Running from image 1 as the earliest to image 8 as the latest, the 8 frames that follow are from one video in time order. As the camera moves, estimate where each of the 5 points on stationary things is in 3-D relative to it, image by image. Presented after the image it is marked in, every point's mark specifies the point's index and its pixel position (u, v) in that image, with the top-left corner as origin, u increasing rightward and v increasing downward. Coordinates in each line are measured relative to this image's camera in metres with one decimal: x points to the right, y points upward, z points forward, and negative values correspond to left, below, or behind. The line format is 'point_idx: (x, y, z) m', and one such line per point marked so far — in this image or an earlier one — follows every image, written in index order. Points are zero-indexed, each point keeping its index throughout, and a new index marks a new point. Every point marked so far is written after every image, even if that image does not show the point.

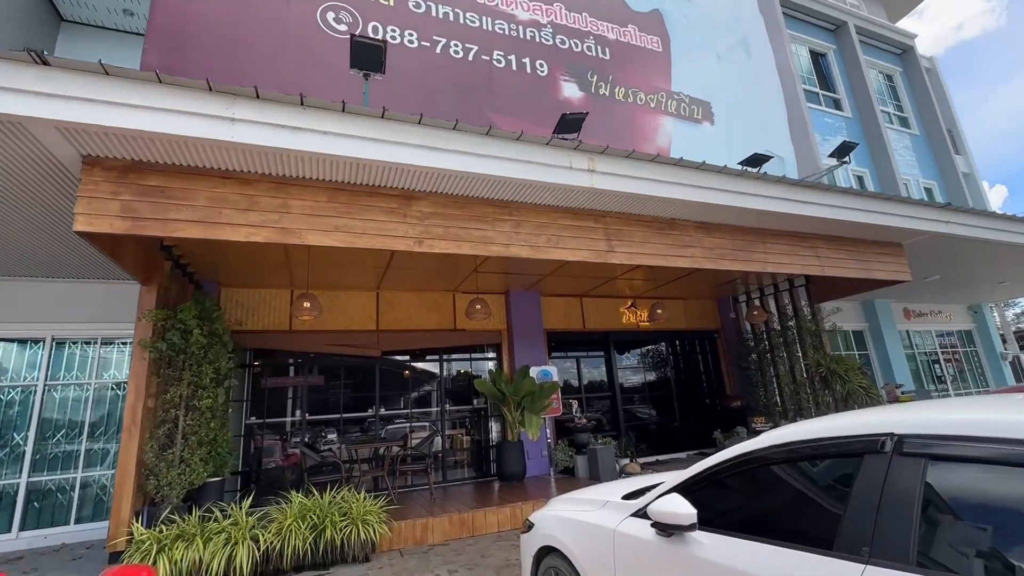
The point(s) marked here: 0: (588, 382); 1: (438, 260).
0: (+1.4, -1.7, +8.4) m
1: (-1.0, +0.4, +6.2) m
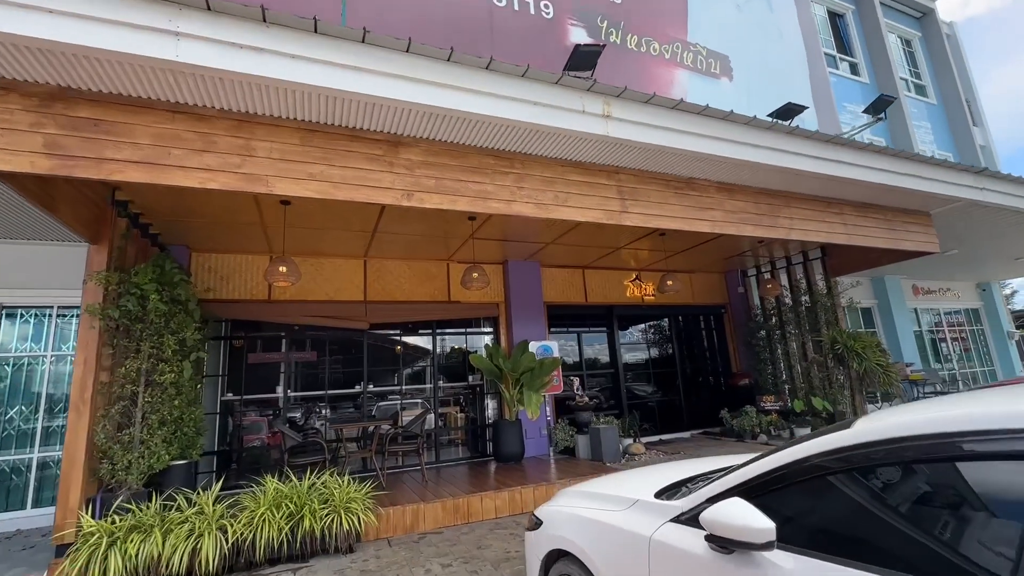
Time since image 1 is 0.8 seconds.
0: (+1.3, -1.2, +8.0) m
1: (-1.0, +0.8, +5.6) m
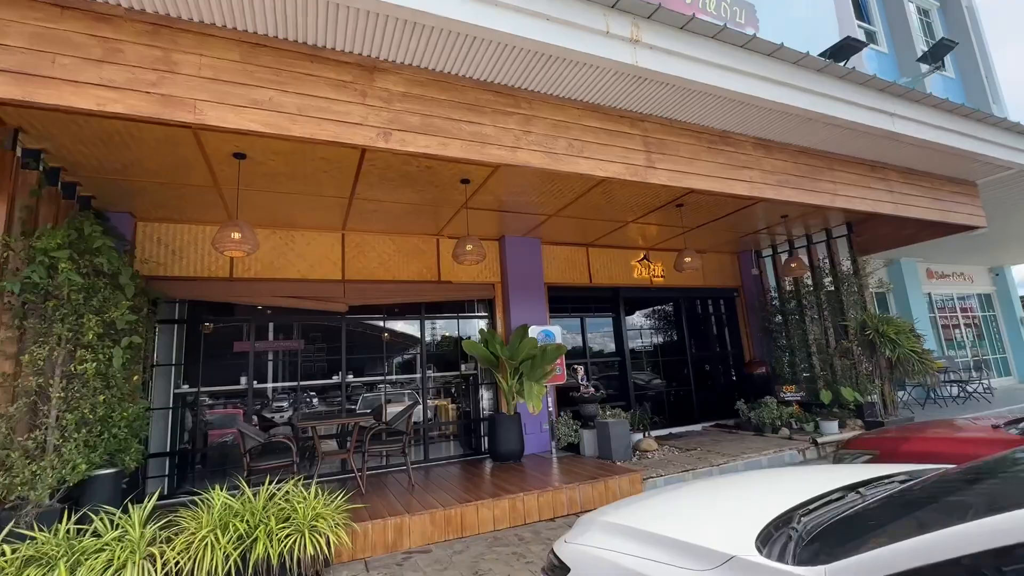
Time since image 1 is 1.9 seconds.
0: (+1.3, -0.9, +7.3) m
1: (-1.0, +1.0, +4.8) m
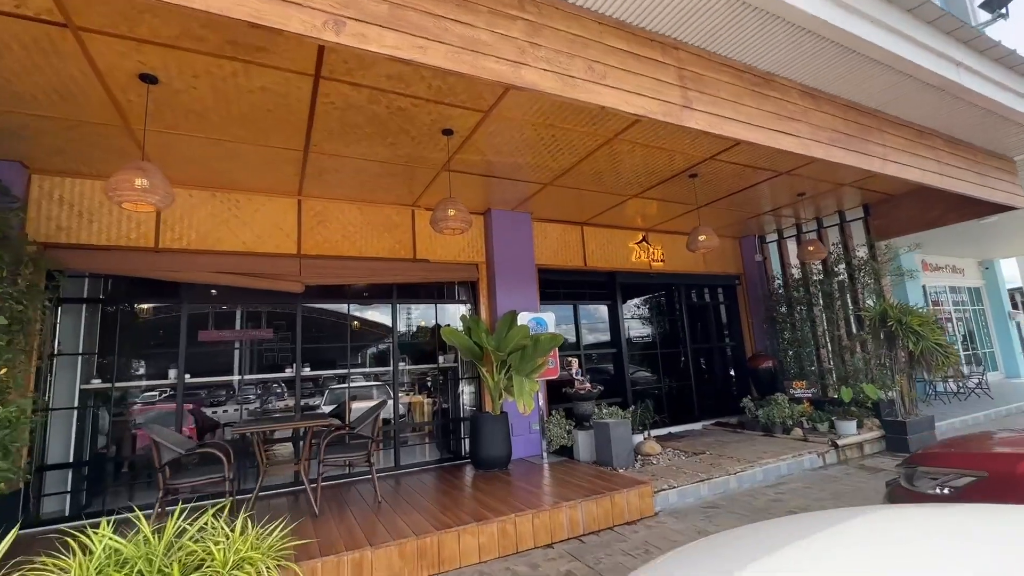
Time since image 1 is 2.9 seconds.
0: (+1.1, -0.7, +6.6) m
1: (-1.0, +1.2, +4.0) m
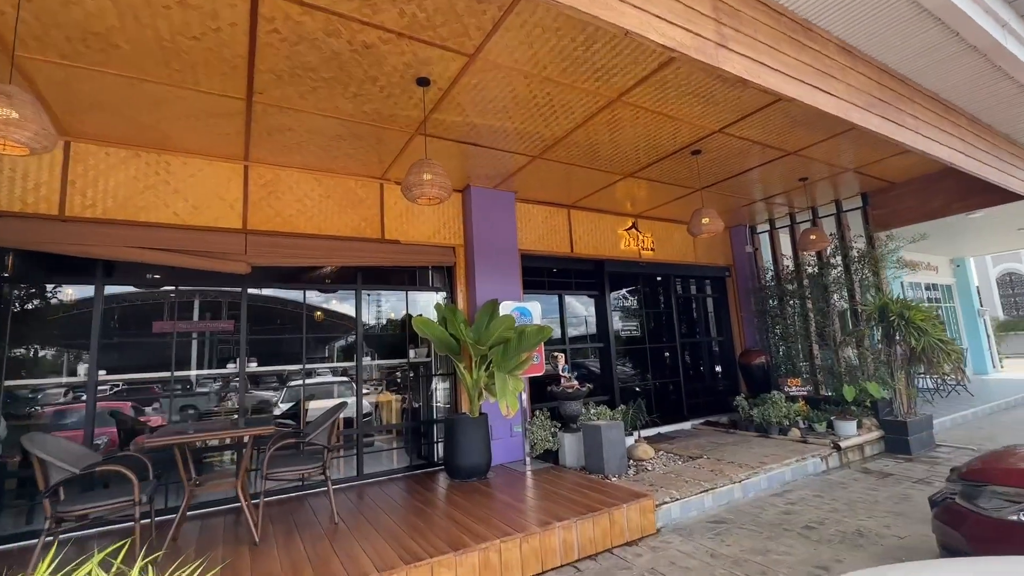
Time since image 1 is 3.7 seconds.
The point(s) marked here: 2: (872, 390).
0: (+0.8, -0.5, +6.1) m
1: (-1.1, +1.4, +3.3) m
2: (+4.3, -1.2, +5.5) m
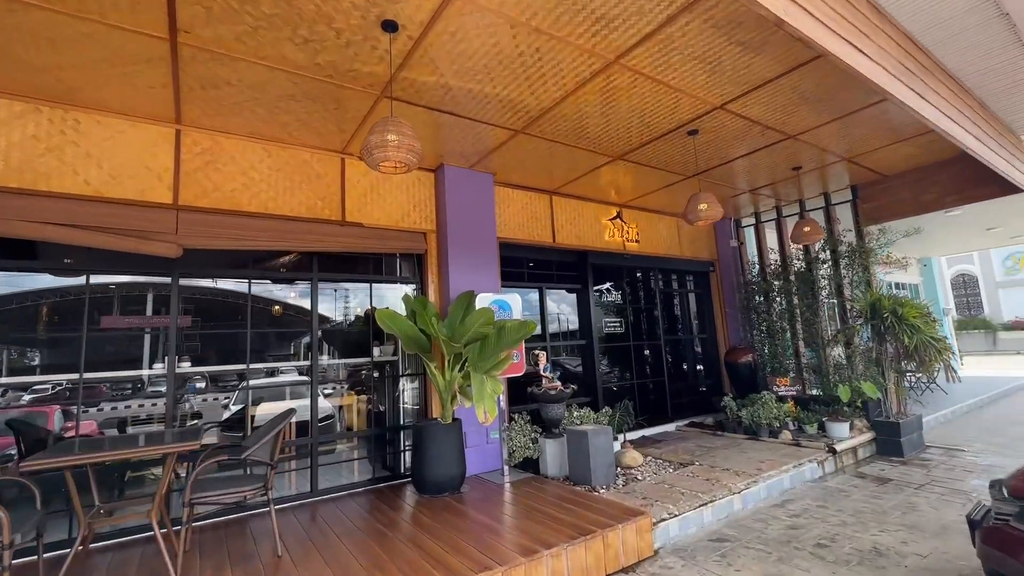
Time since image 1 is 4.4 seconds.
0: (+0.5, -0.5, +5.6) m
1: (-1.2, +1.5, +2.7) m
2: (+4.0, -1.1, +5.3) m
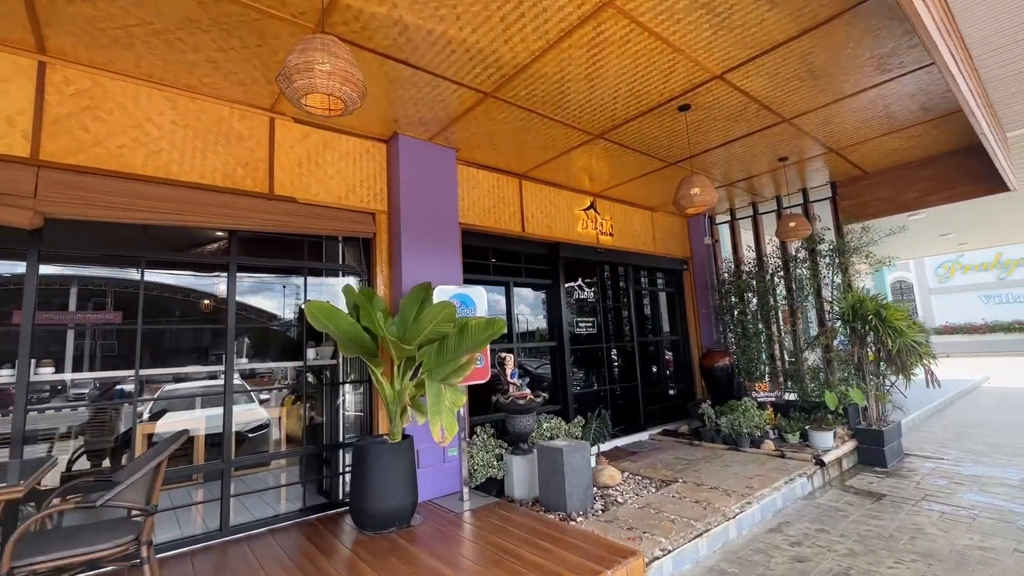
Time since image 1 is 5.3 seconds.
0: (+0.1, -0.4, +5.0) m
1: (-1.3, +1.5, +2.0) m
2: (+3.6, -1.1, +5.0) m
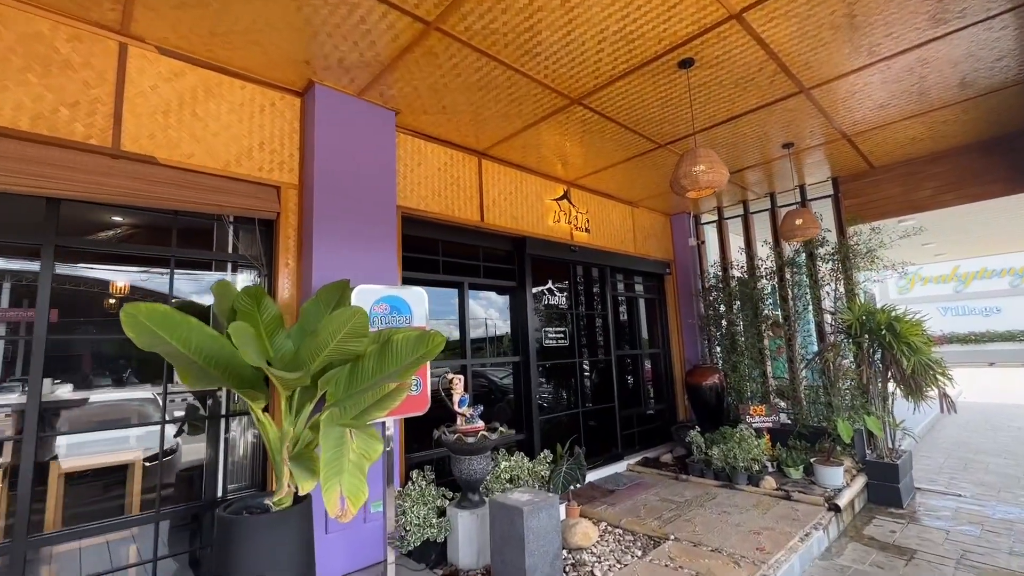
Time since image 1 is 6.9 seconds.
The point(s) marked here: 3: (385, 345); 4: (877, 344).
0: (-0.3, -0.4, +4.1) m
1: (-1.5, +1.6, +1.0) m
2: (+3.2, -1.2, +4.3) m
3: (-0.6, -0.3, +2.2) m
4: (+3.4, -0.5, +4.5) m
